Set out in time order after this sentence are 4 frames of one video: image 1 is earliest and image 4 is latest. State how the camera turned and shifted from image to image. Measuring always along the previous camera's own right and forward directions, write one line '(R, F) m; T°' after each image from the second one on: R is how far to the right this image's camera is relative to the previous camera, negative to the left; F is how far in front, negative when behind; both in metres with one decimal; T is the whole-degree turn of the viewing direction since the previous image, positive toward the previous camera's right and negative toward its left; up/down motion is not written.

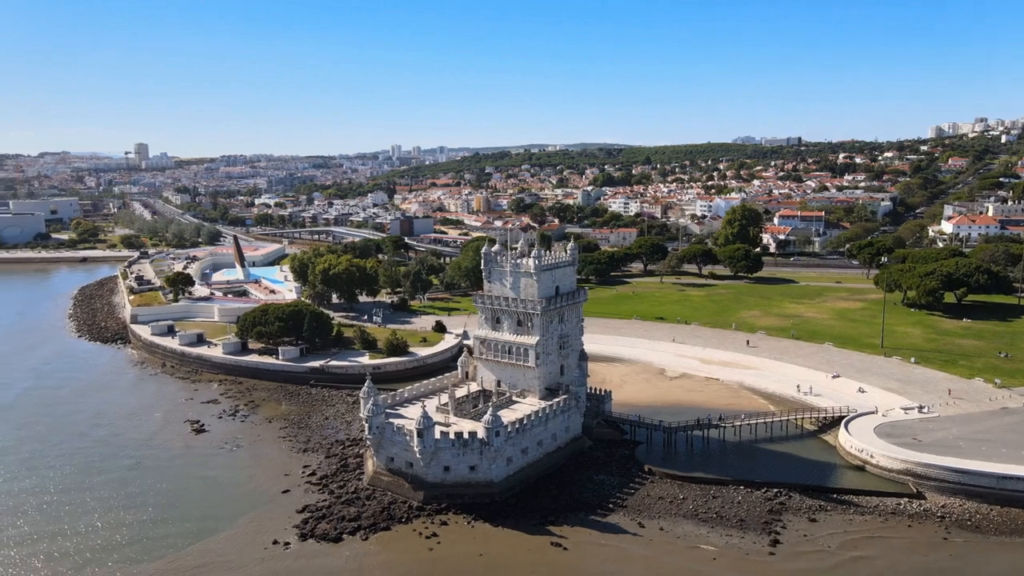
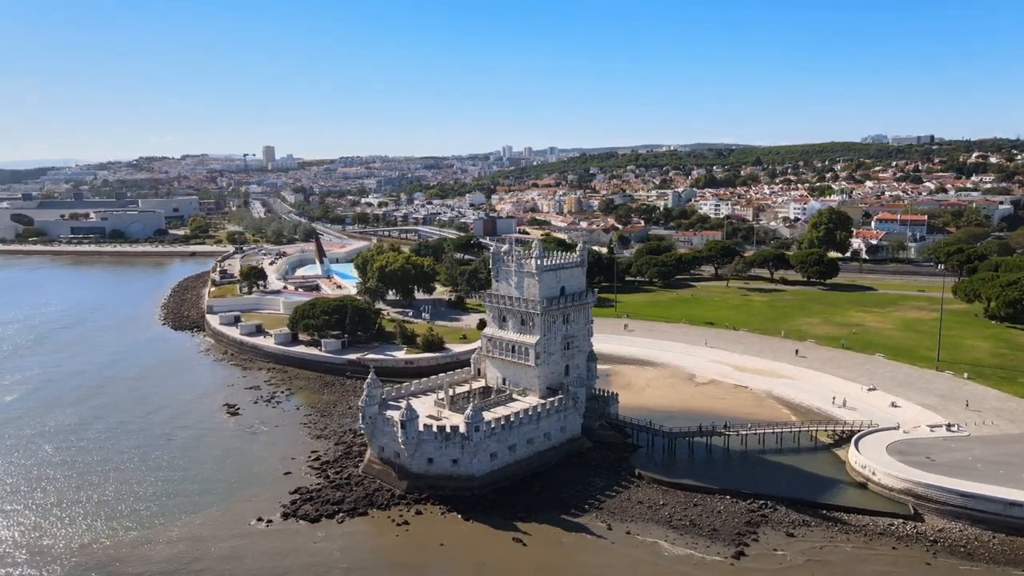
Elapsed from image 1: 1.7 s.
(+4.9, -0.2) m; -8°
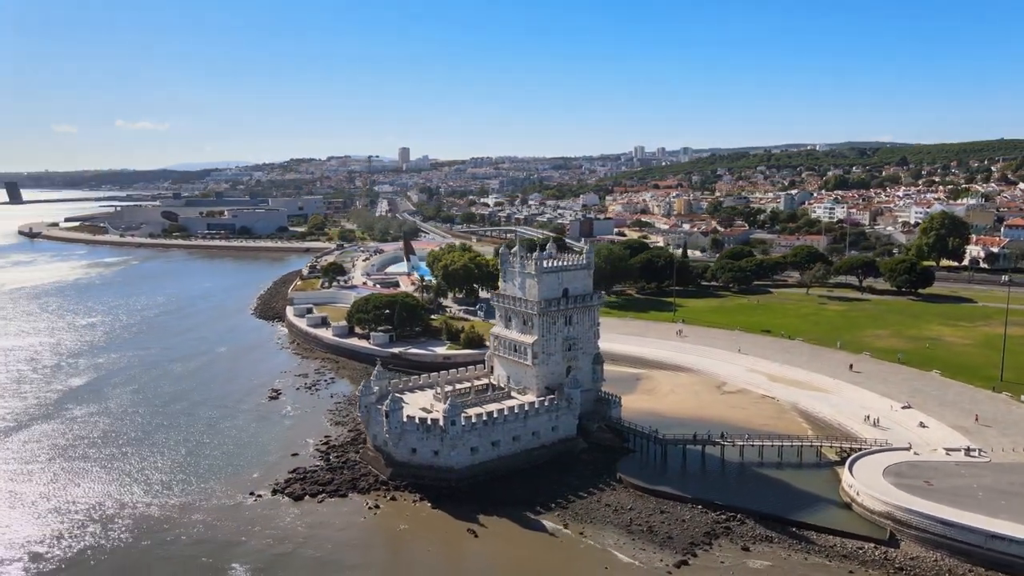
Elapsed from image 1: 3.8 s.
(+6.1, -0.3) m; -10°
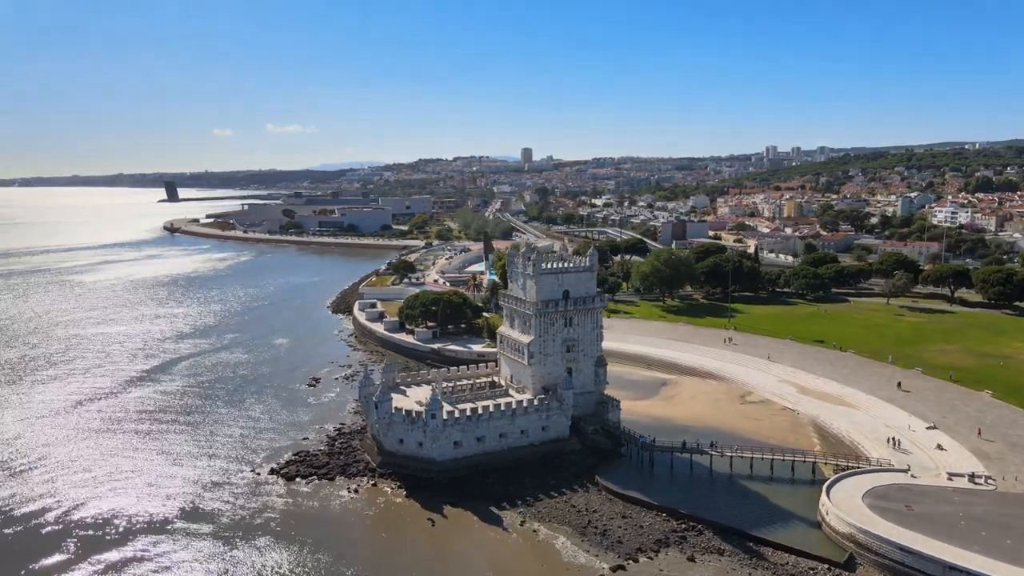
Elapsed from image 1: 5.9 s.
(+5.9, -0.3) m; -9°
